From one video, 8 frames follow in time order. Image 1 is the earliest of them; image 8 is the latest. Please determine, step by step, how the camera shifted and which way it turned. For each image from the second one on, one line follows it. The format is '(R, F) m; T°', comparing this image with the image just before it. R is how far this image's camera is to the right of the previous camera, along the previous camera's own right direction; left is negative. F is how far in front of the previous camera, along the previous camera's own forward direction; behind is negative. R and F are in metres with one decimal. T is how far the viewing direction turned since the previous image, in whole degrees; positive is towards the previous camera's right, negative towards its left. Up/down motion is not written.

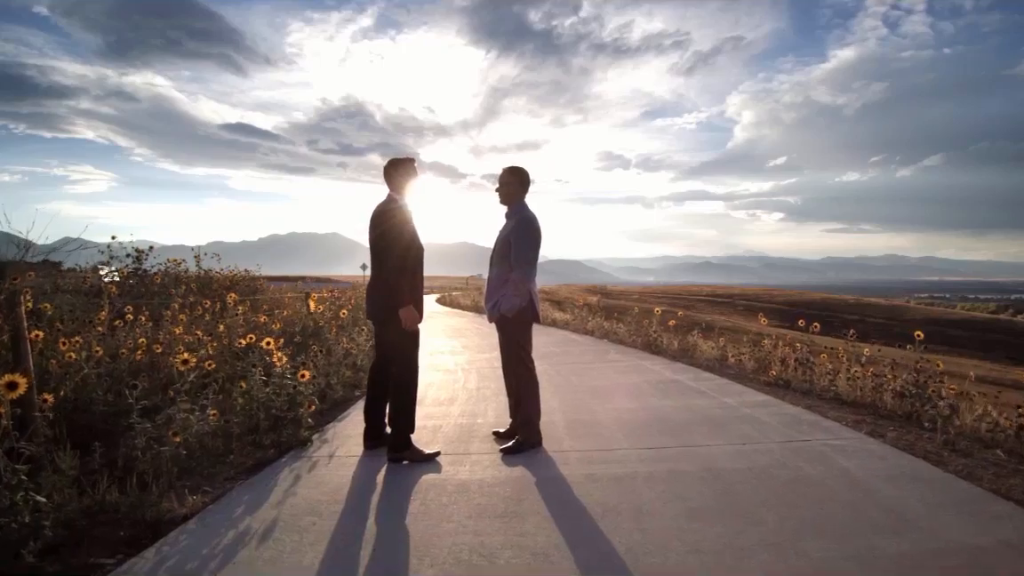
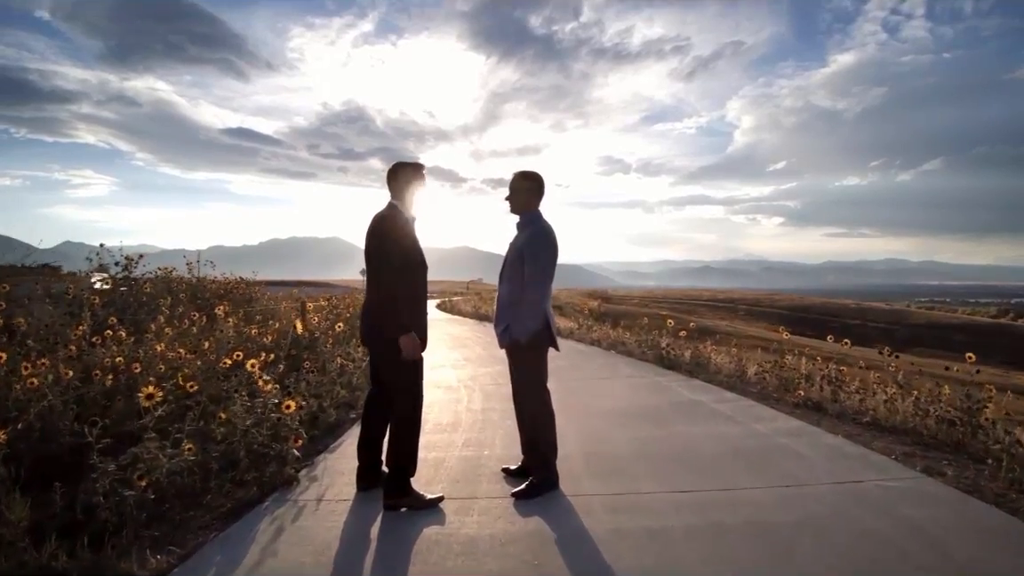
(-0.1, +0.6) m; 0°
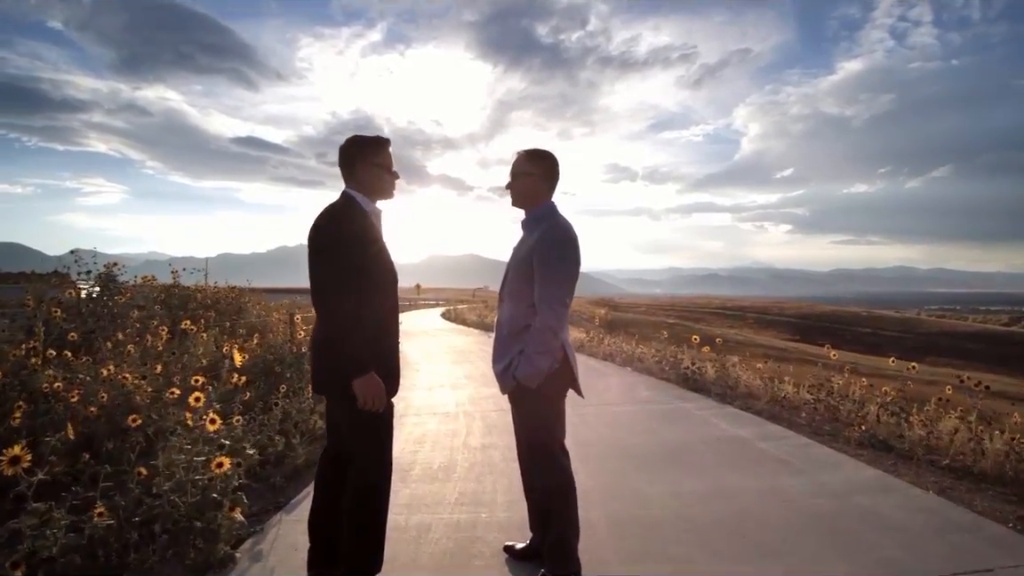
(0.0, +1.1) m; -1°
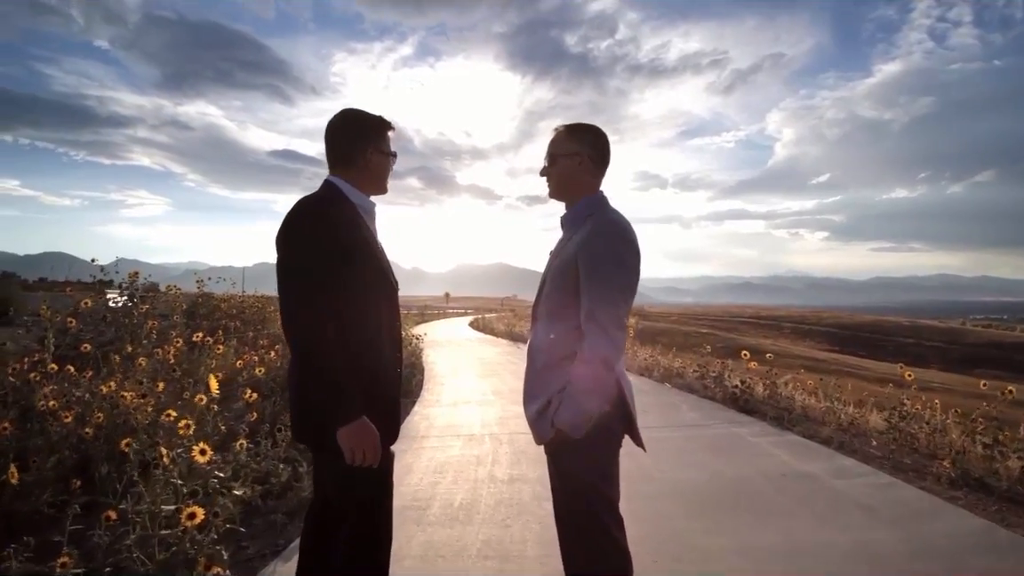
(0.0, +0.7) m; -3°
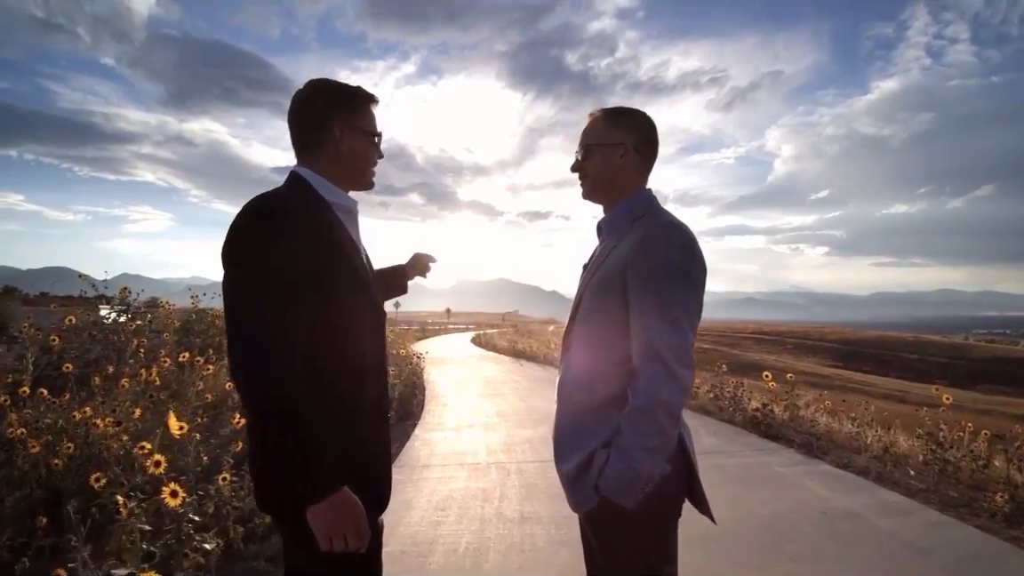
(-0.1, +0.5) m; 0°
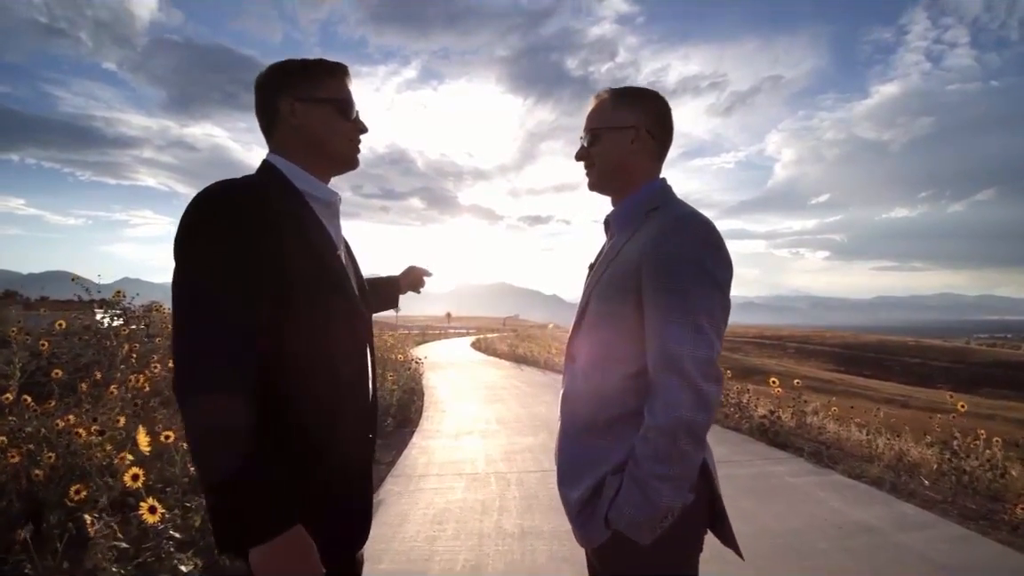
(0.0, +0.2) m; 0°
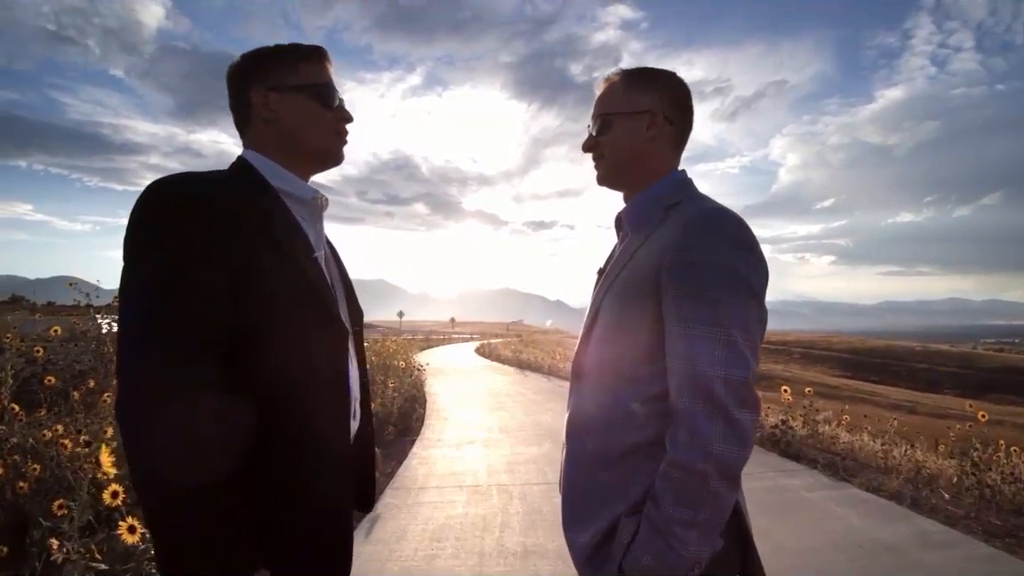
(0.0, +0.2) m; 0°
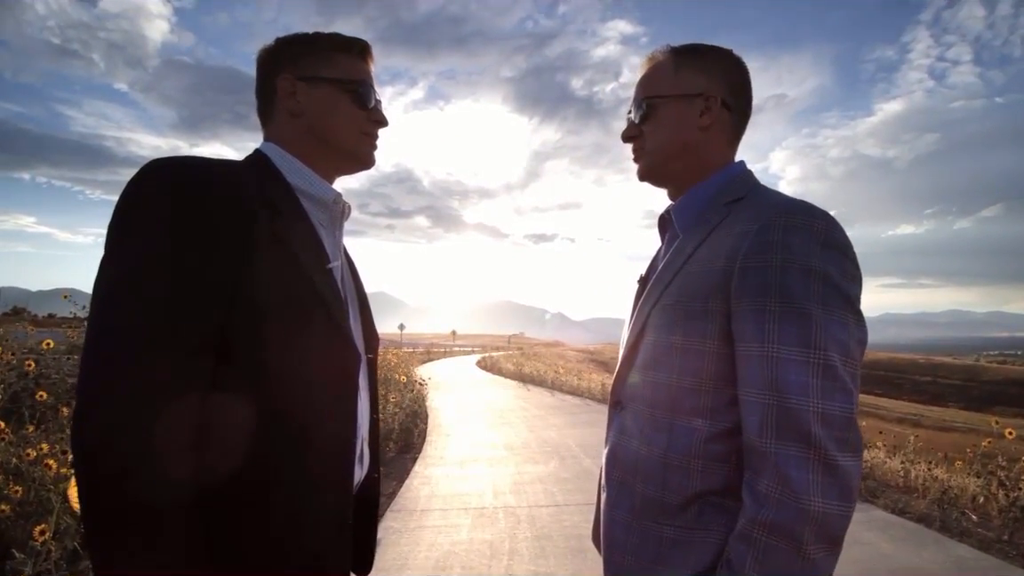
(-0.1, +0.2) m; 0°
